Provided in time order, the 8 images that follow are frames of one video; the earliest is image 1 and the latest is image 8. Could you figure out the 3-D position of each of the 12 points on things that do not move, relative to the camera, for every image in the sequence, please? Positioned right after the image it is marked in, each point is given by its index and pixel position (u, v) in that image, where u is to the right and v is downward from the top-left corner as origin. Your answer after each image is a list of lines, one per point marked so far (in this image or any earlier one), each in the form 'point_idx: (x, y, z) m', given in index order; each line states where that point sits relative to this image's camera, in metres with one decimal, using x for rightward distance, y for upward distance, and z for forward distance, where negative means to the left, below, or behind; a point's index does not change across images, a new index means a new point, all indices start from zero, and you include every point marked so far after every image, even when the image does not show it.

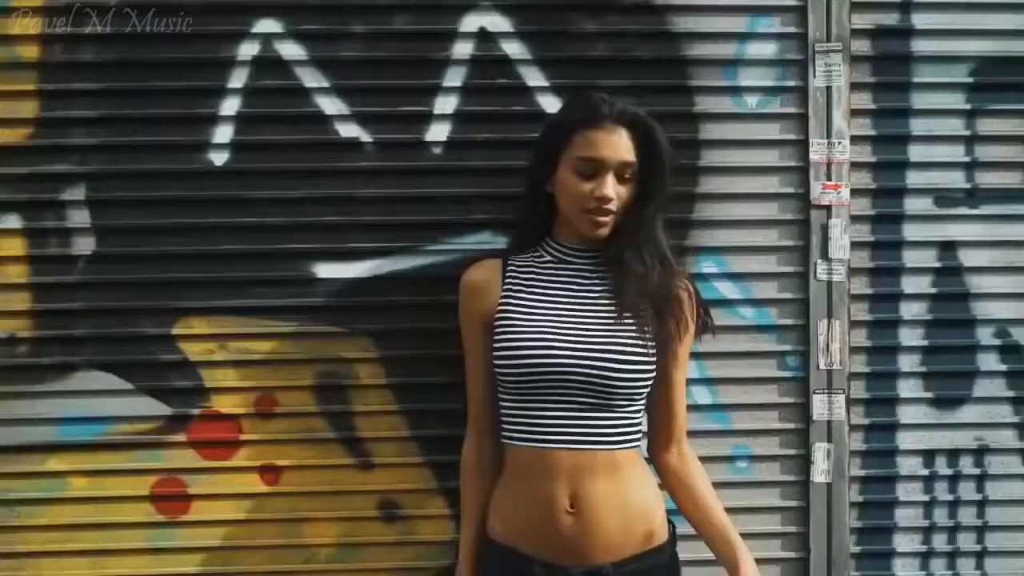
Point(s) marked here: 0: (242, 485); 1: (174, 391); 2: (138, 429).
0: (-1.2, -0.9, +3.2) m
1: (-1.5, -0.4, +3.1) m
2: (-1.6, -0.6, +3.1) m
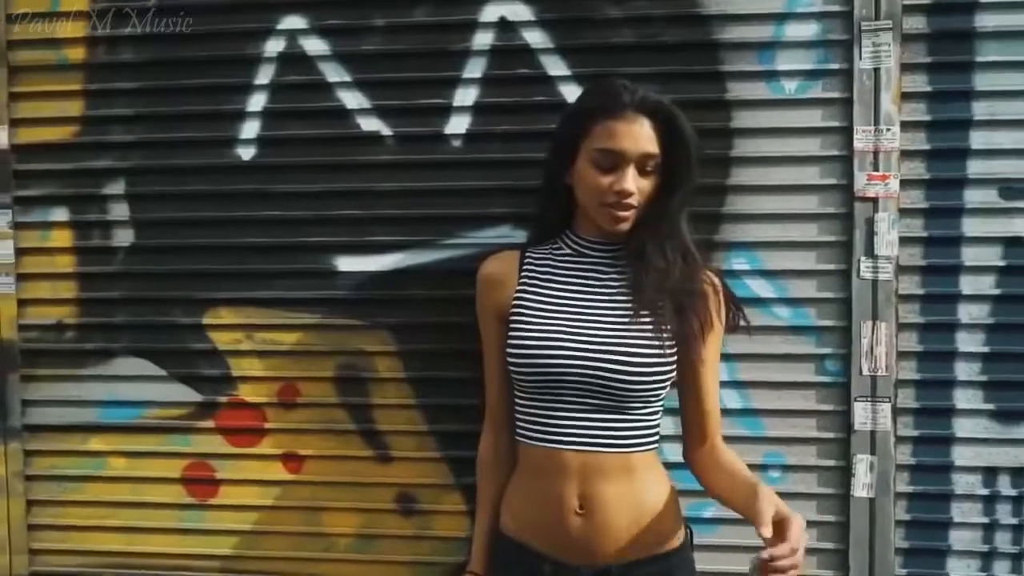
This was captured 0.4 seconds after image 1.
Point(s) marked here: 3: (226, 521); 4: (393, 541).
0: (-1.1, -0.8, +3.2) m
1: (-1.4, -0.4, +3.2) m
2: (-1.6, -0.6, +3.3) m
3: (-1.3, -1.1, +3.3) m
4: (-0.5, -1.1, +3.2) m
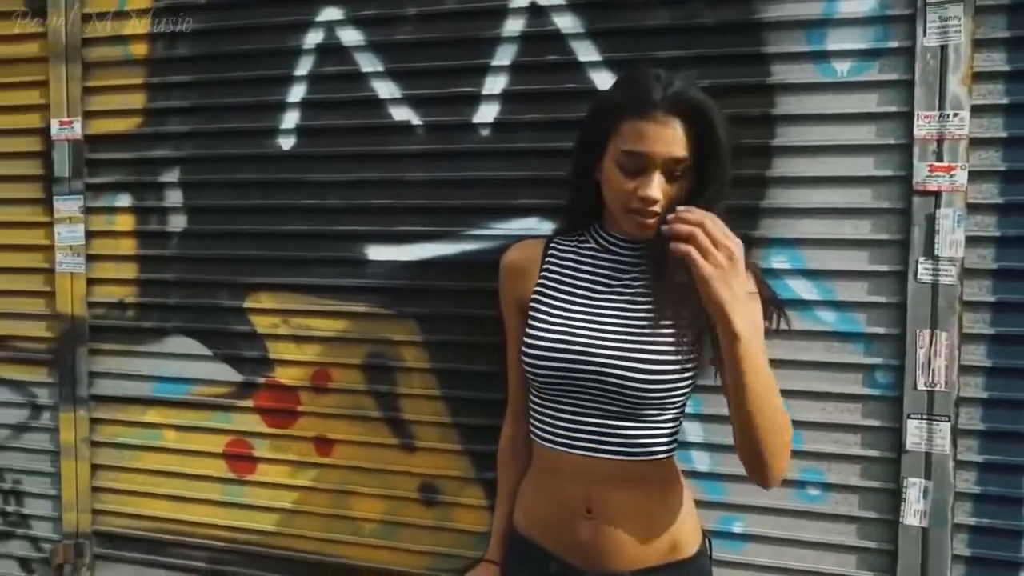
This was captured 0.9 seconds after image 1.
0: (-1.0, -0.8, +3.3) m
1: (-1.3, -0.3, +3.4) m
2: (-1.4, -0.5, +3.4) m
3: (-1.2, -1.0, +3.4) m
4: (-0.4, -1.1, +3.2) m
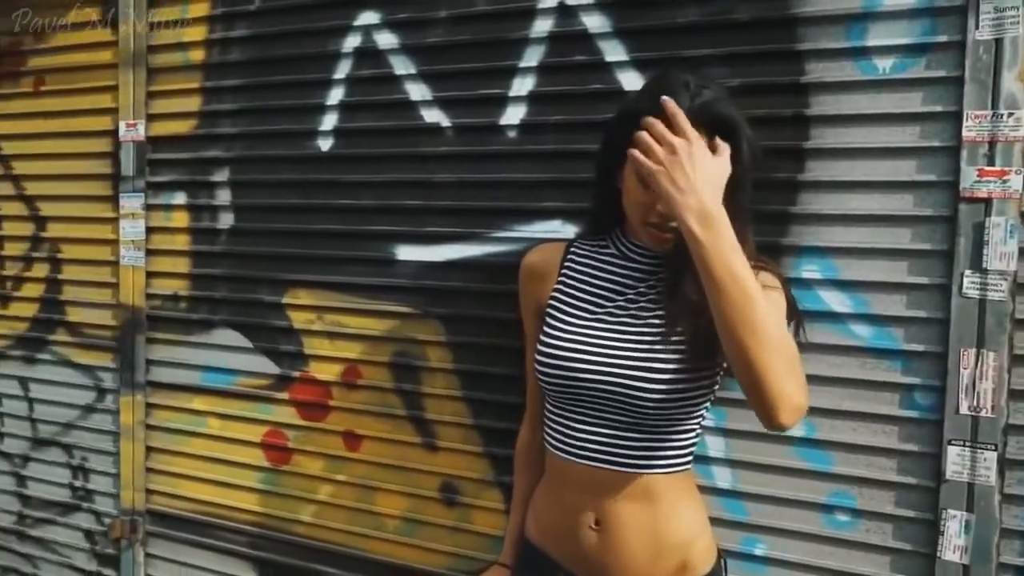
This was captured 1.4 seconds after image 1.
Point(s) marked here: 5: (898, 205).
0: (-0.9, -0.8, +3.4) m
1: (-1.1, -0.3, +3.5) m
2: (-1.3, -0.5, +3.6) m
3: (-1.1, -1.0, +3.5) m
4: (-0.3, -1.1, +3.2) m
5: (+1.3, +0.3, +2.5) m
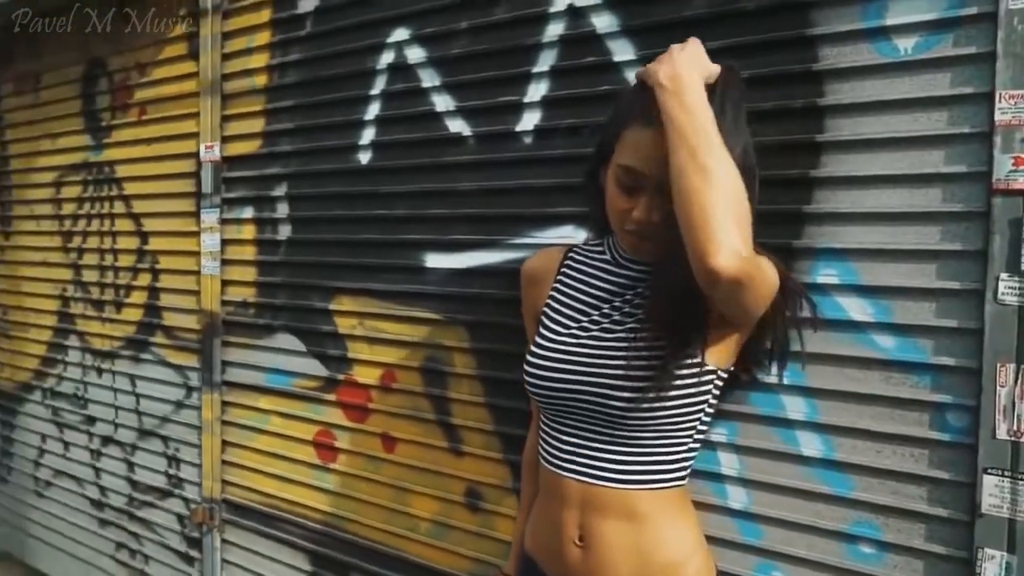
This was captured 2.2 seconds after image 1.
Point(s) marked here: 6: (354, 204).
0: (-0.7, -0.8, +3.6) m
1: (-0.9, -0.4, +3.7) m
2: (-1.1, -0.5, +3.8) m
3: (-0.9, -1.0, +3.7) m
4: (-0.2, -1.1, +3.3) m
5: (+1.3, +0.3, +2.2) m
6: (-0.8, +0.4, +3.6) m
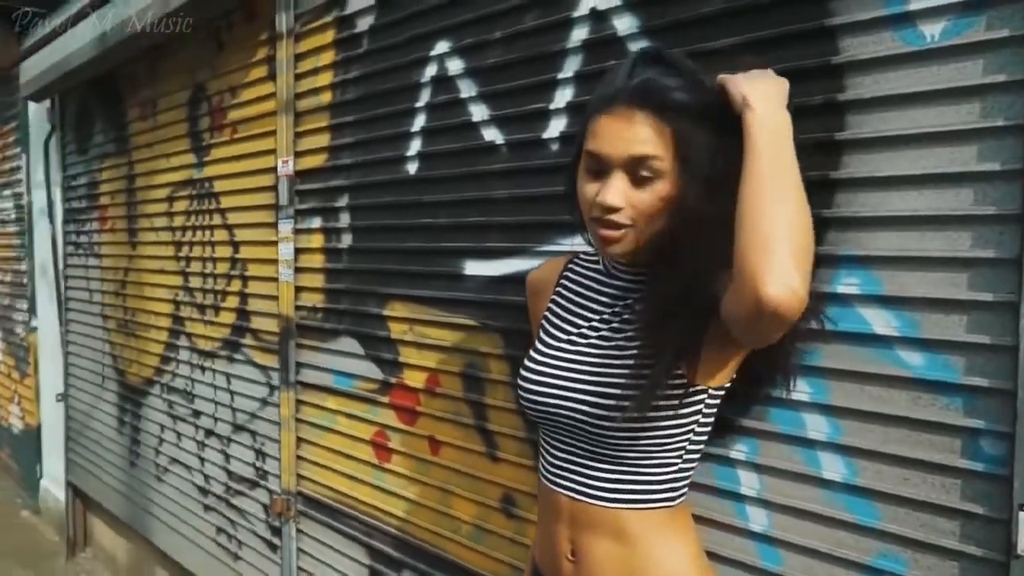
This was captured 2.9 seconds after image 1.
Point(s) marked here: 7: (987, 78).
0: (-0.5, -0.8, +3.7) m
1: (-0.7, -0.4, +3.8) m
2: (-0.8, -0.5, +4.0) m
3: (-0.6, -1.1, +3.8) m
4: (-0.1, -1.1, +3.3) m
5: (+1.2, +0.2, +2.0) m
6: (-0.6, +0.4, +3.7) m
7: (+1.3, +0.6, +1.9) m
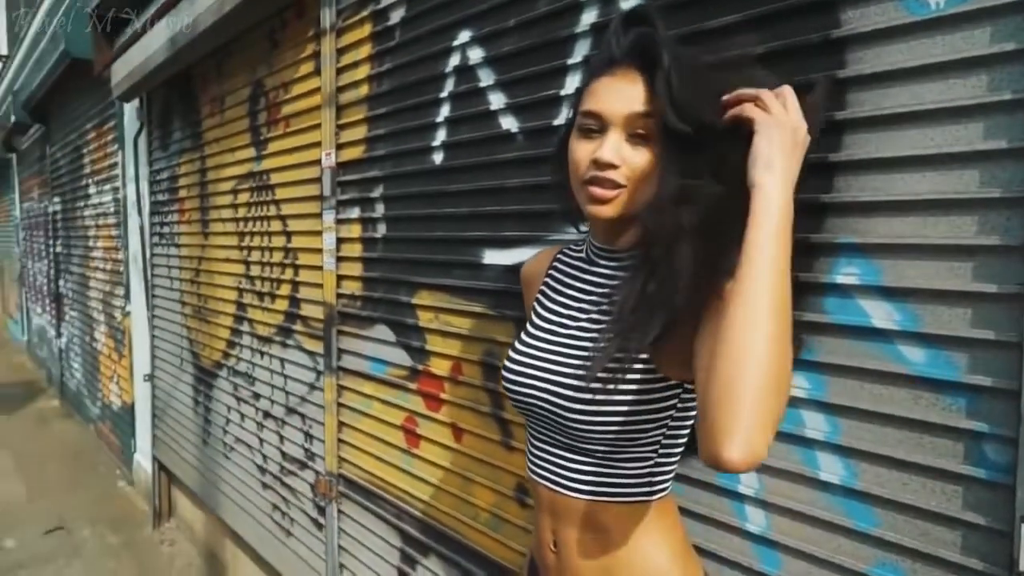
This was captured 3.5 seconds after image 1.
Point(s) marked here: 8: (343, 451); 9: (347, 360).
0: (-0.4, -0.8, +3.7) m
1: (-0.5, -0.3, +3.9) m
2: (-0.6, -0.5, +4.0) m
3: (-0.5, -1.0, +3.9) m
4: (0.0, -1.1, +3.3) m
5: (+1.1, +0.3, +1.8) m
6: (-0.4, +0.4, +3.7) m
7: (+1.2, +0.6, +1.8) m
8: (-1.1, -1.1, +4.6) m
9: (-1.0, -0.5, +4.5) m
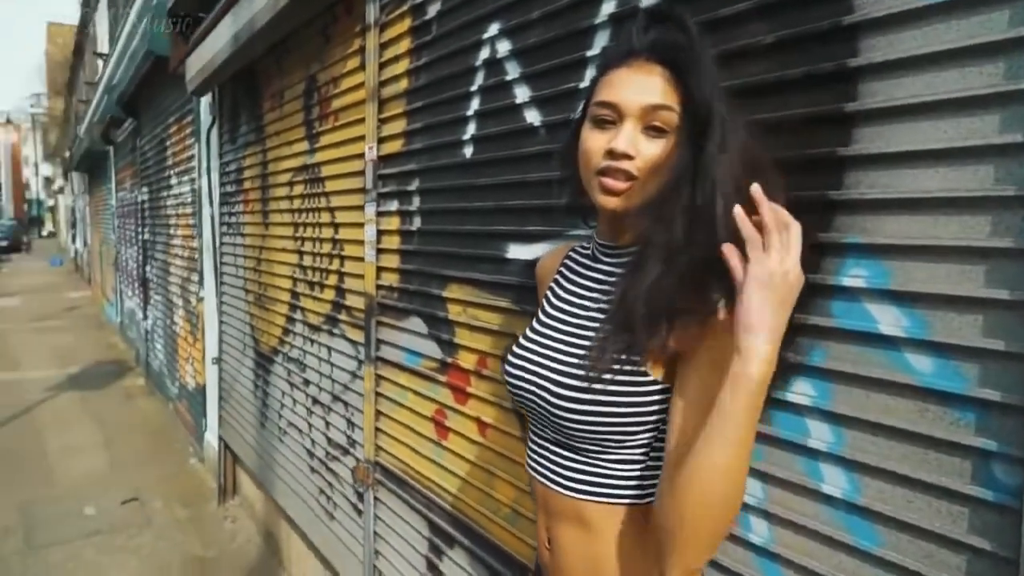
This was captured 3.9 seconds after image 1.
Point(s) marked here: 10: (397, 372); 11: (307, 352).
0: (-0.2, -0.7, +3.7) m
1: (-0.4, -0.3, +3.9) m
2: (-0.5, -0.4, +4.1) m
3: (-0.3, -1.0, +3.9) m
4: (+0.1, -1.1, +3.3) m
5: (+1.1, +0.2, +1.7) m
6: (-0.3, +0.5, +3.8) m
7: (+1.1, +0.6, +1.6) m
8: (-0.9, -1.0, +4.7) m
9: (-0.8, -0.4, +4.6) m
10: (-0.7, -0.5, +4.5) m
11: (-1.7, -0.5, +5.9) m
